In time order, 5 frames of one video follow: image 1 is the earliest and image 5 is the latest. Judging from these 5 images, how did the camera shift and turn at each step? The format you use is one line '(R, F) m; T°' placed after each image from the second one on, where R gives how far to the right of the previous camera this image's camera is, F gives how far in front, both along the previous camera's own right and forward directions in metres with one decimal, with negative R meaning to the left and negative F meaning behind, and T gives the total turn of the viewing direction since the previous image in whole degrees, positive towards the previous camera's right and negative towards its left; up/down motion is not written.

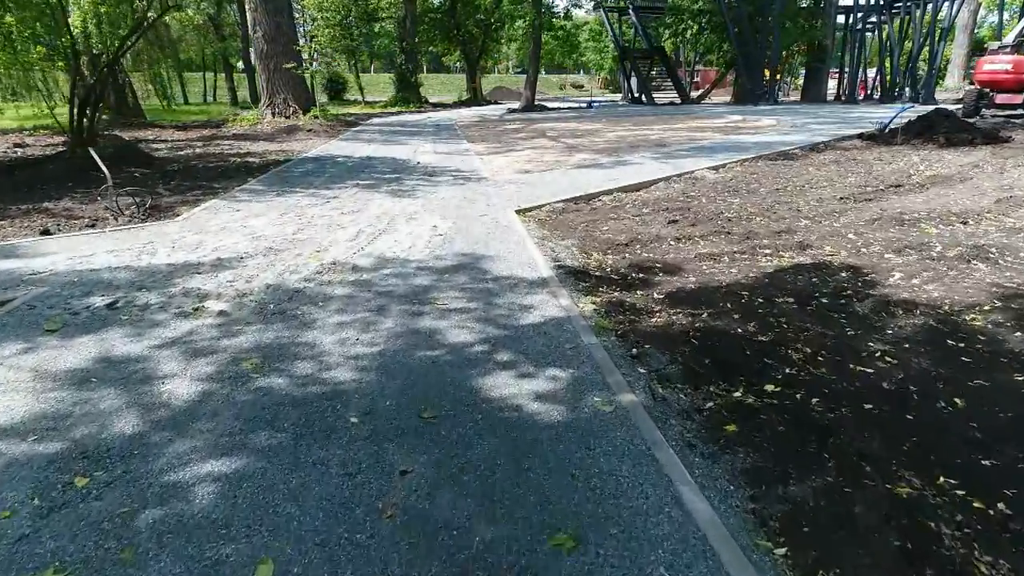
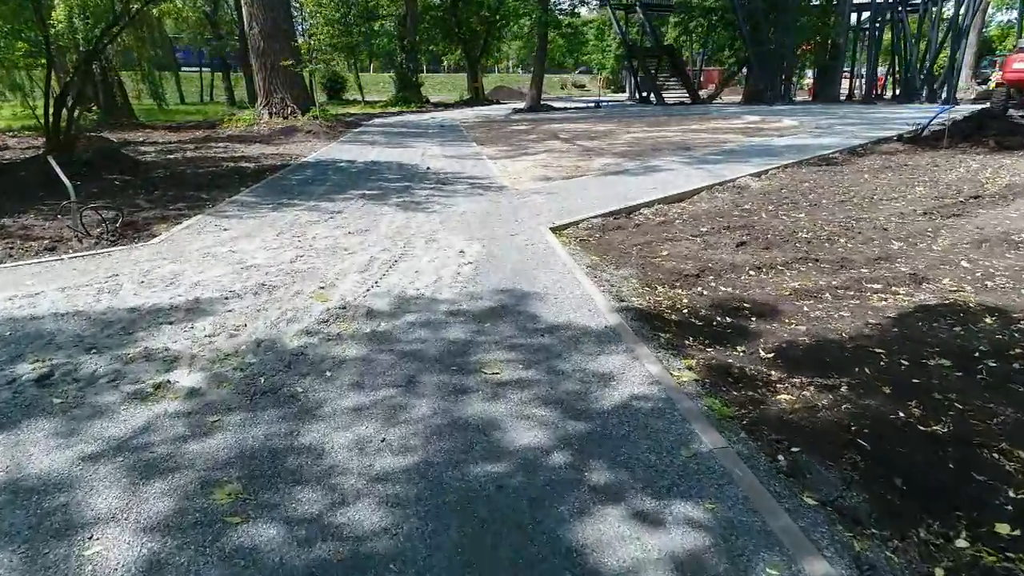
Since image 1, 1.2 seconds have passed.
(-0.4, +1.1) m; 0°
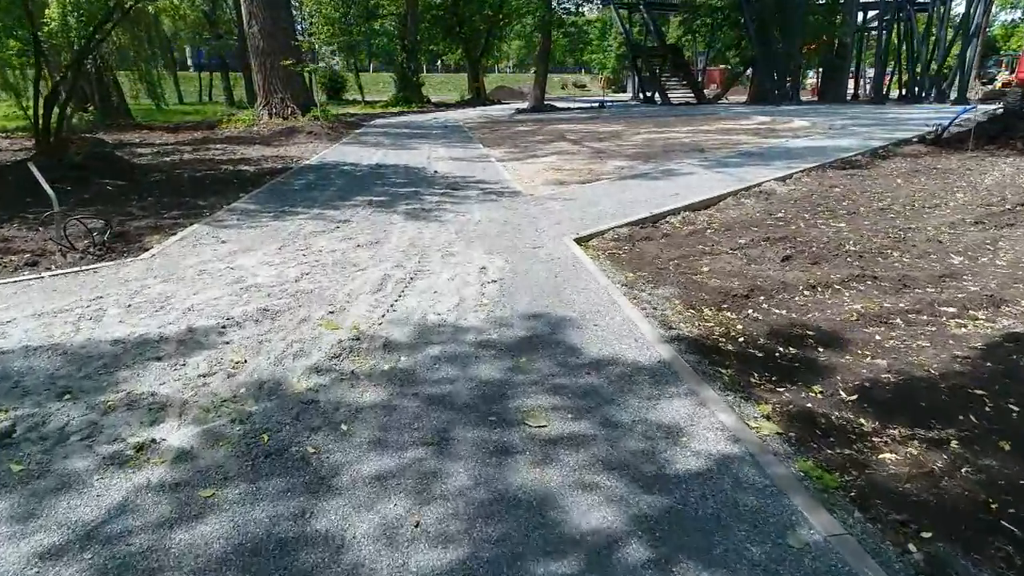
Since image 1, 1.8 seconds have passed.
(-0.2, +0.5) m; 0°
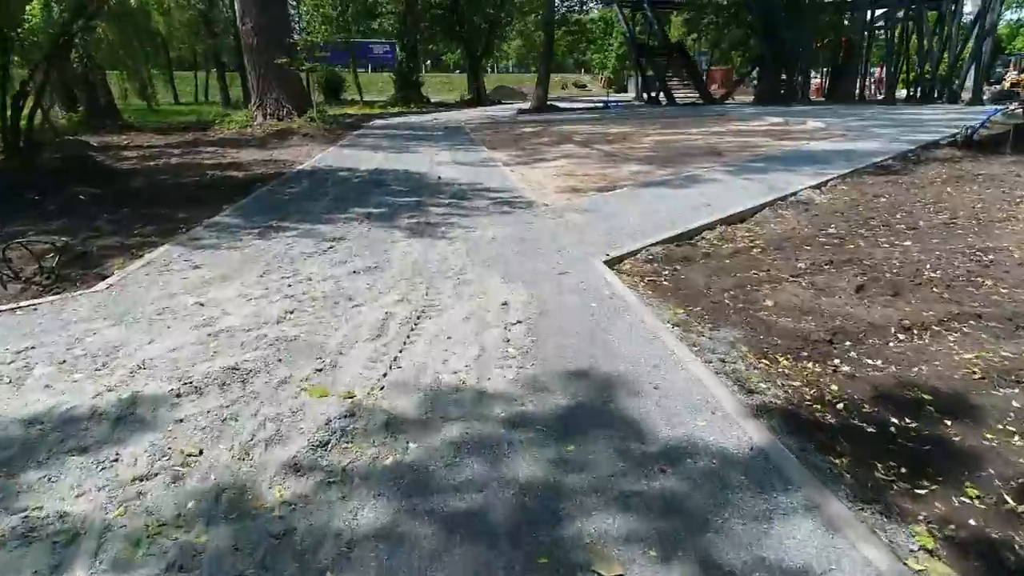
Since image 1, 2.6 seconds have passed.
(-0.2, +0.9) m; 0°
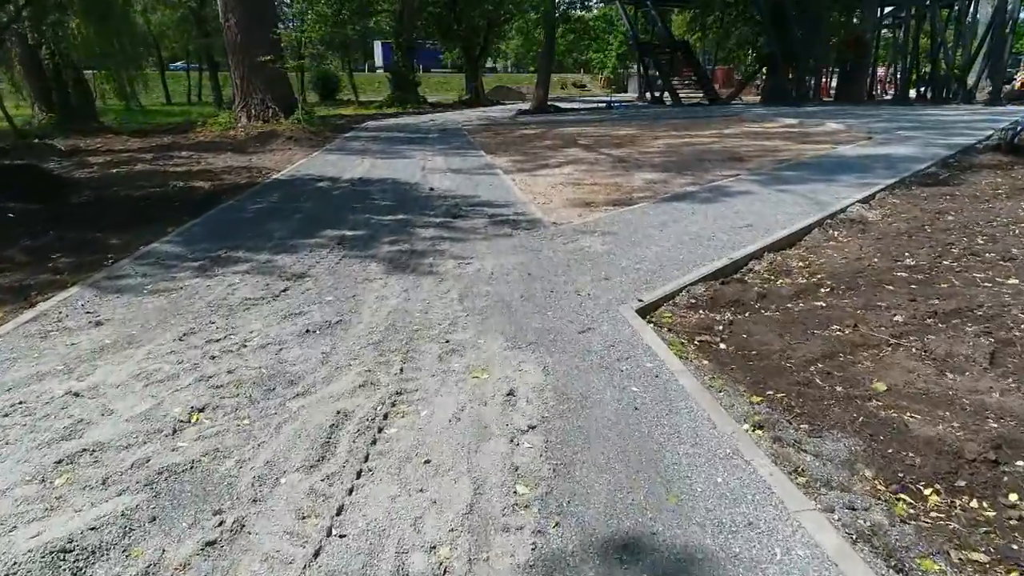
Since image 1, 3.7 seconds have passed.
(0.0, +1.2) m; 0°
